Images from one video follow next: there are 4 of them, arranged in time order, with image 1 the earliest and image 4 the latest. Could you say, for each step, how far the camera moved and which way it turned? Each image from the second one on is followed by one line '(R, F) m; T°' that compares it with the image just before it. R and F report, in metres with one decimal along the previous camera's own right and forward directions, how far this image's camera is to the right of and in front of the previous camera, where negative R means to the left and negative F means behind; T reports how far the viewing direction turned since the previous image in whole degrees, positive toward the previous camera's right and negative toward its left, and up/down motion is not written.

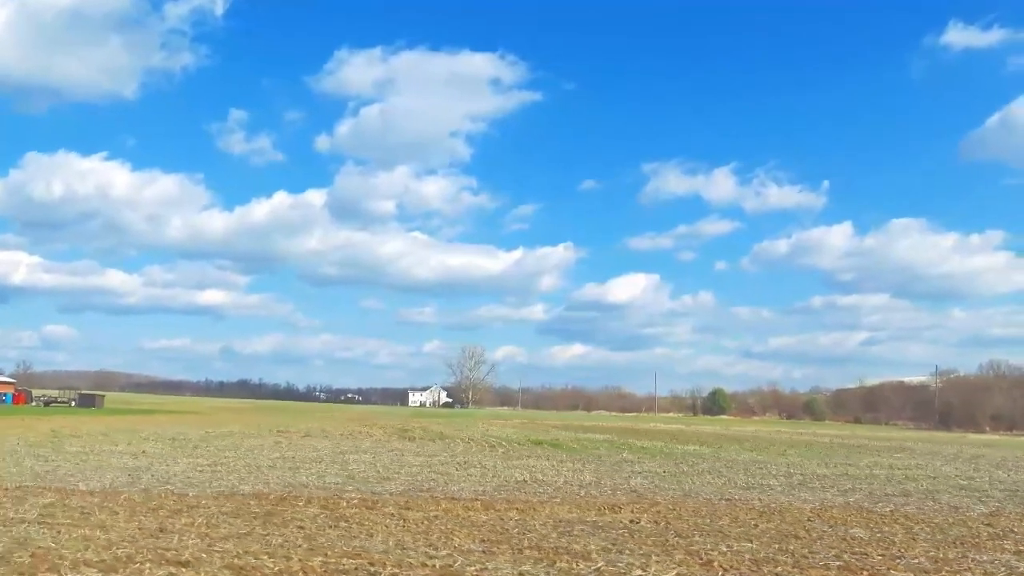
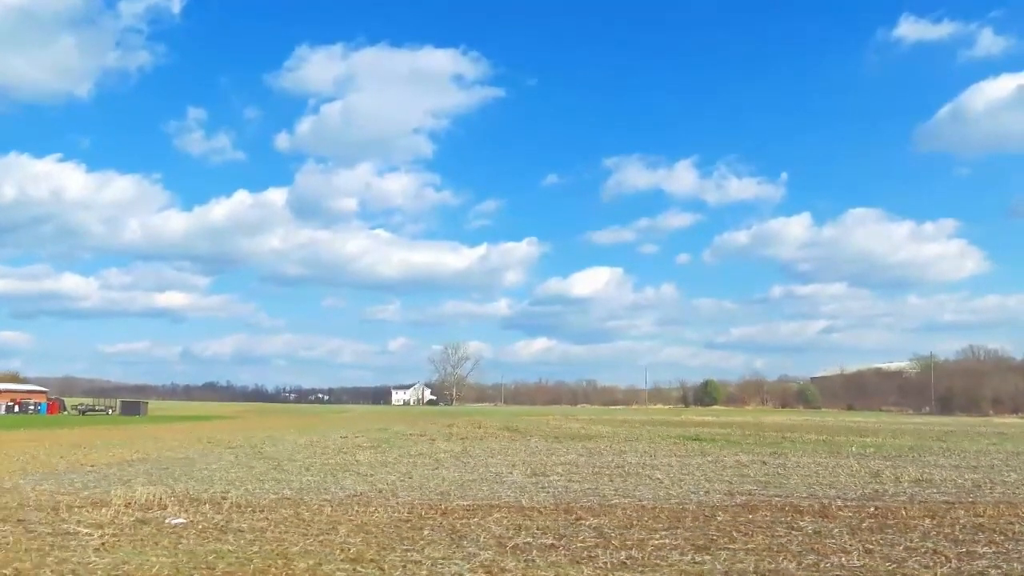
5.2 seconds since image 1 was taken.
(-12.1, +1.7) m; +2°
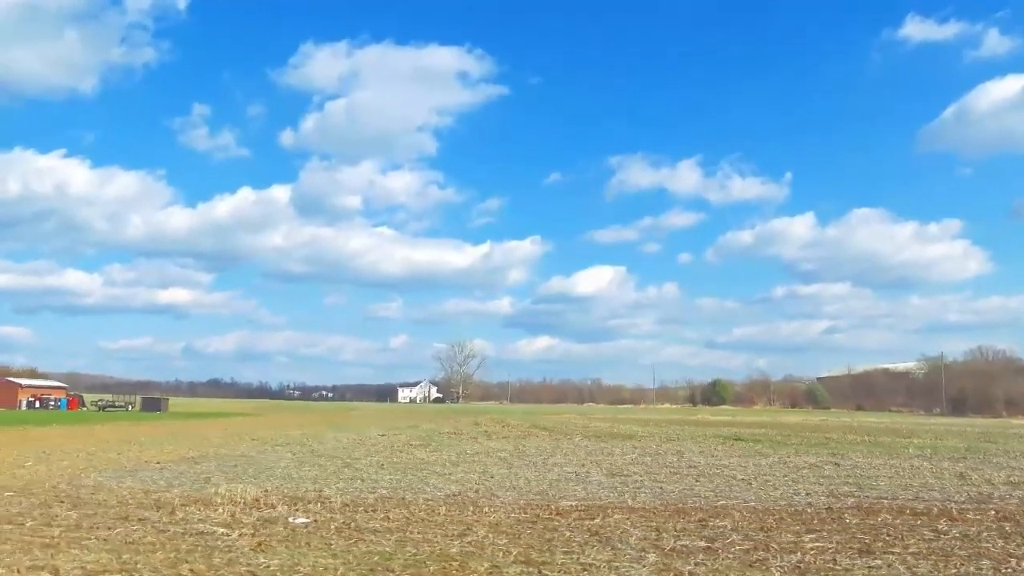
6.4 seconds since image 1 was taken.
(-2.5, +0.2) m; 0°
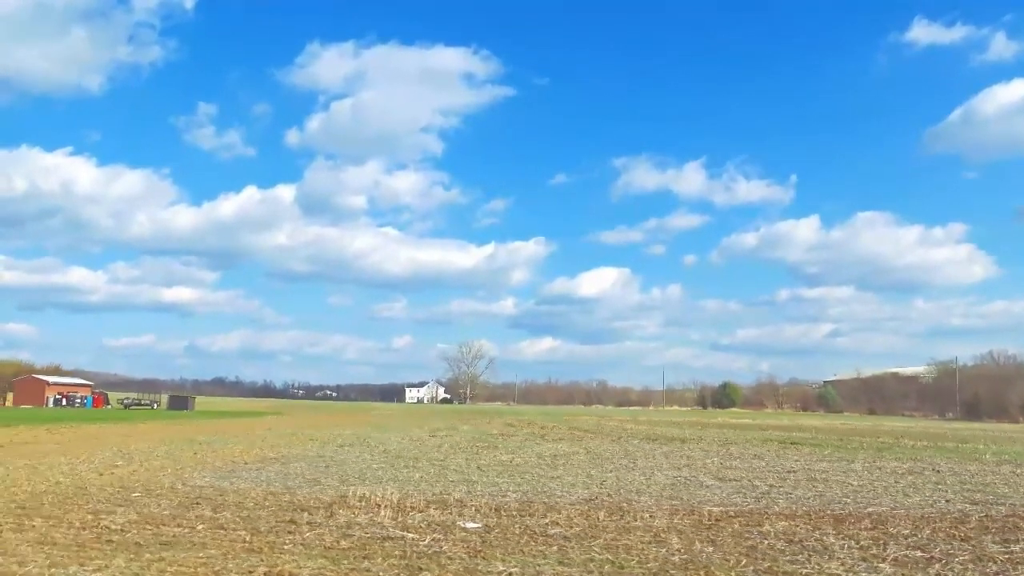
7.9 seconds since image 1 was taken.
(-3.4, +0.4) m; 0°
